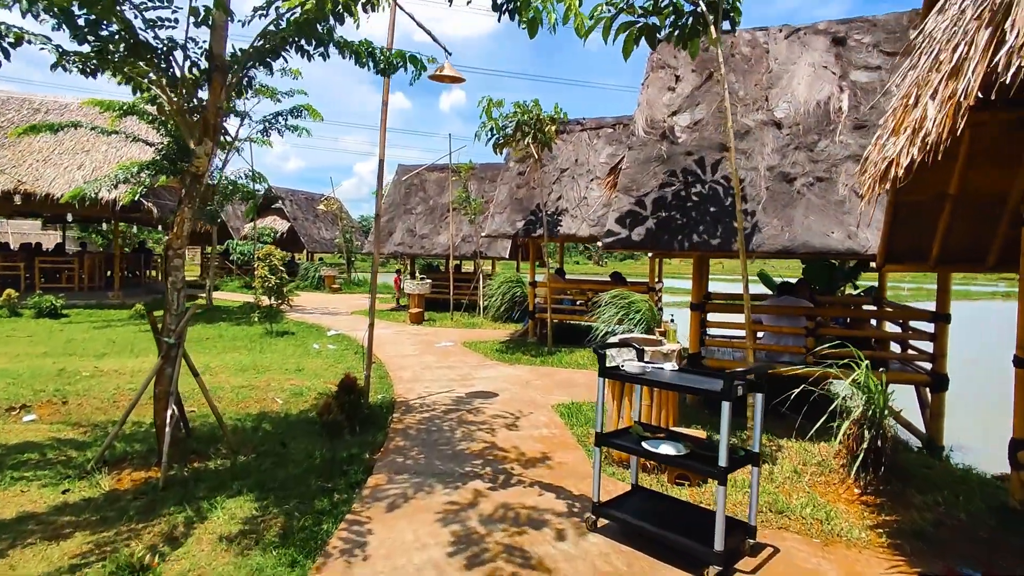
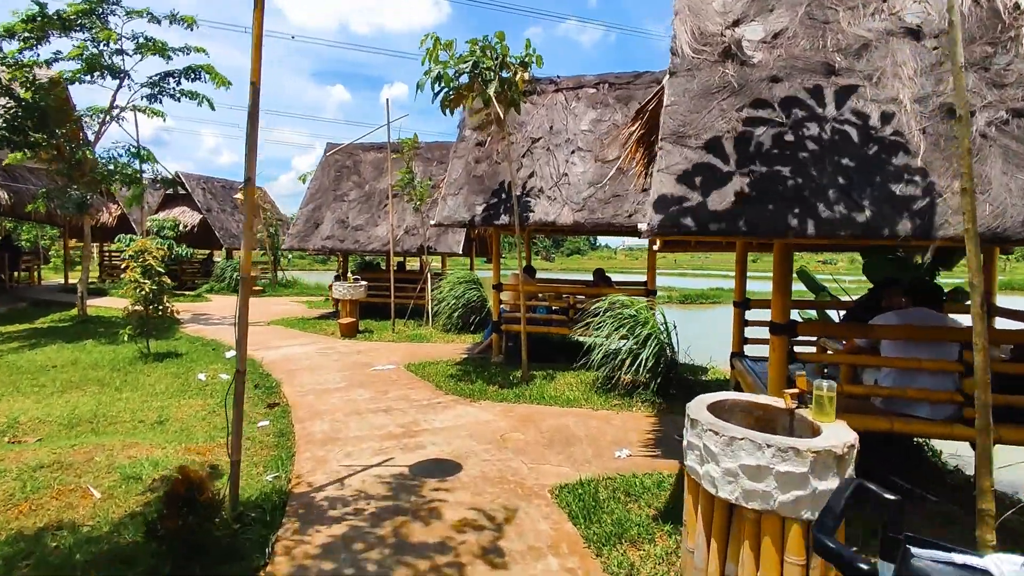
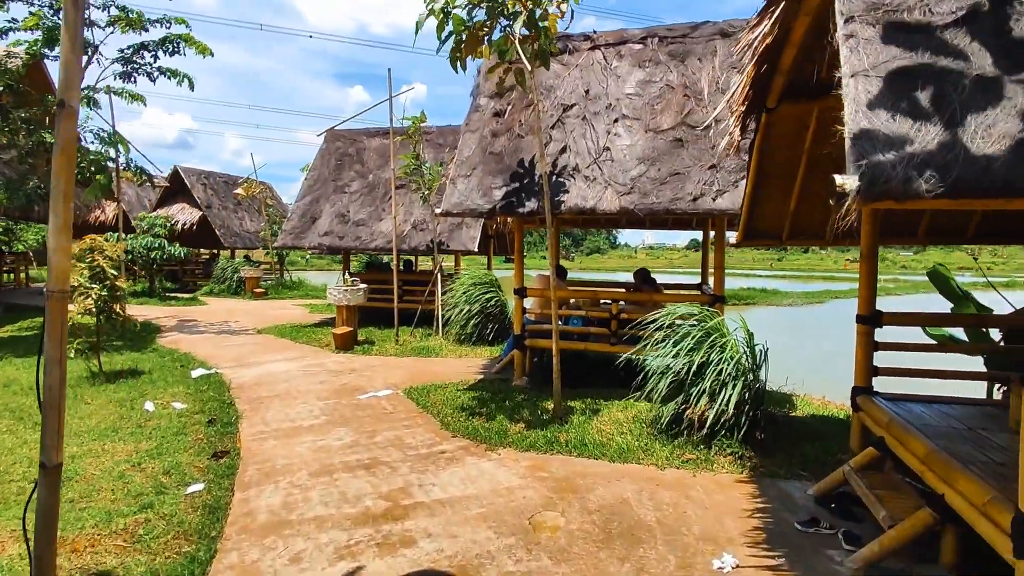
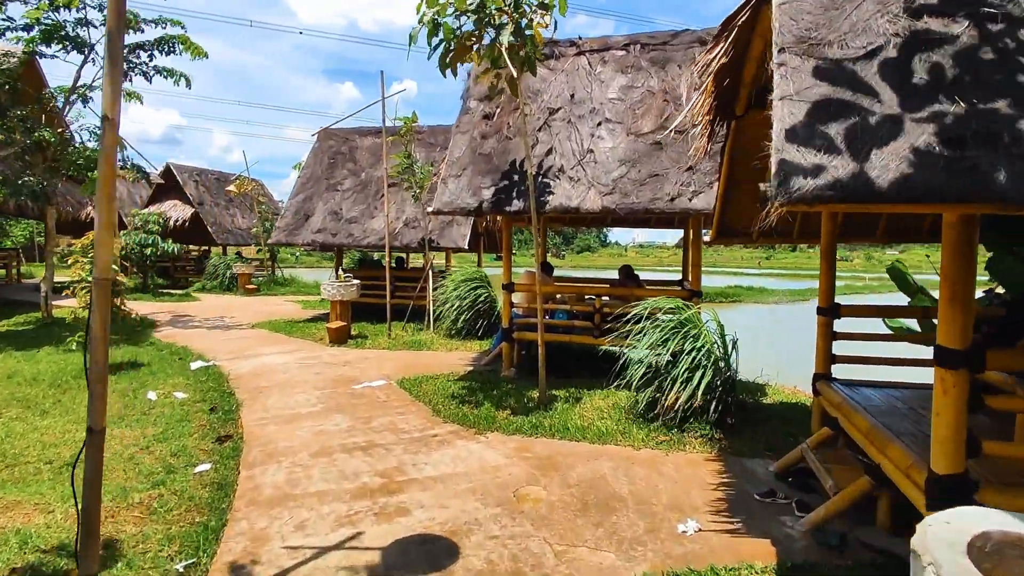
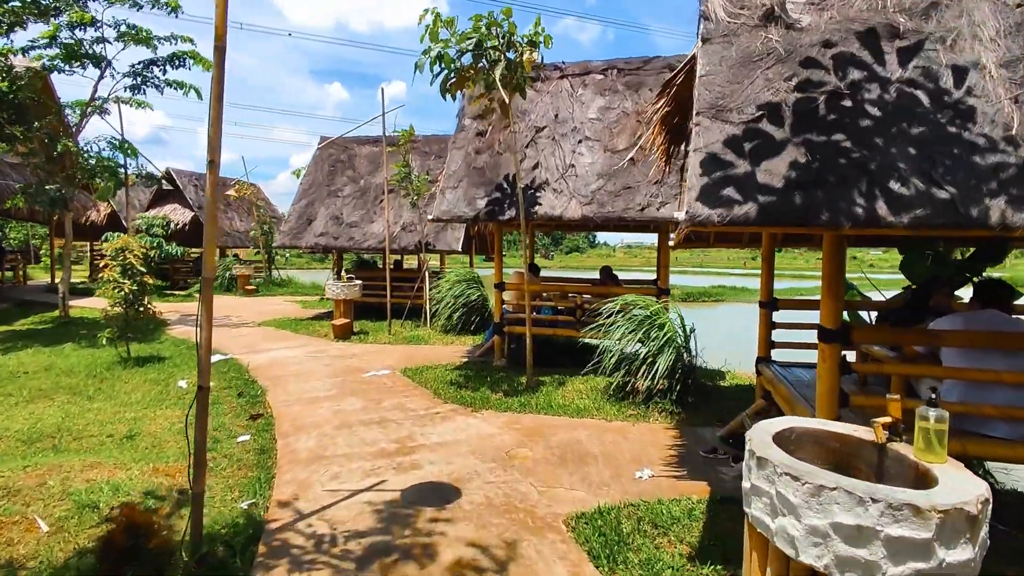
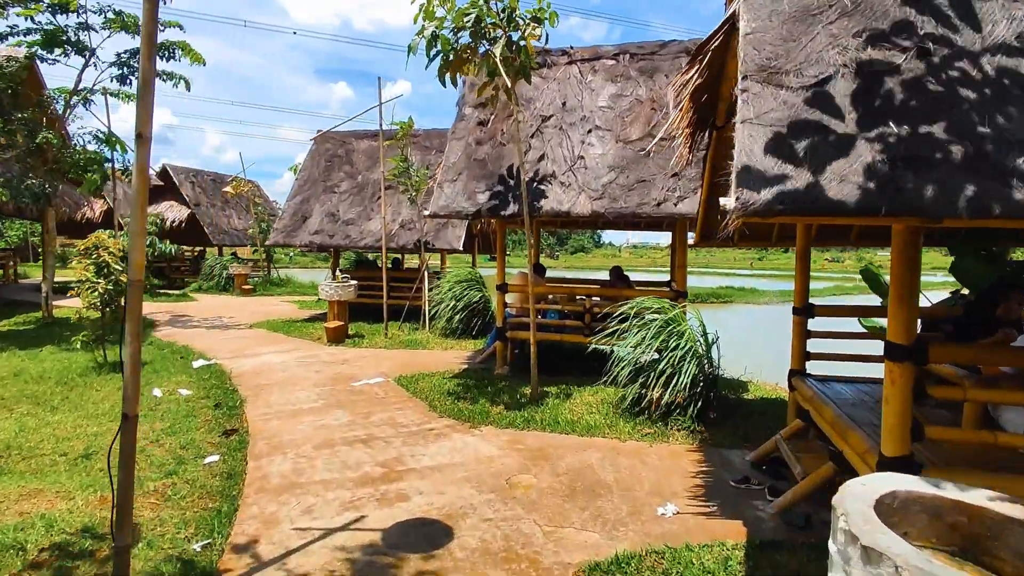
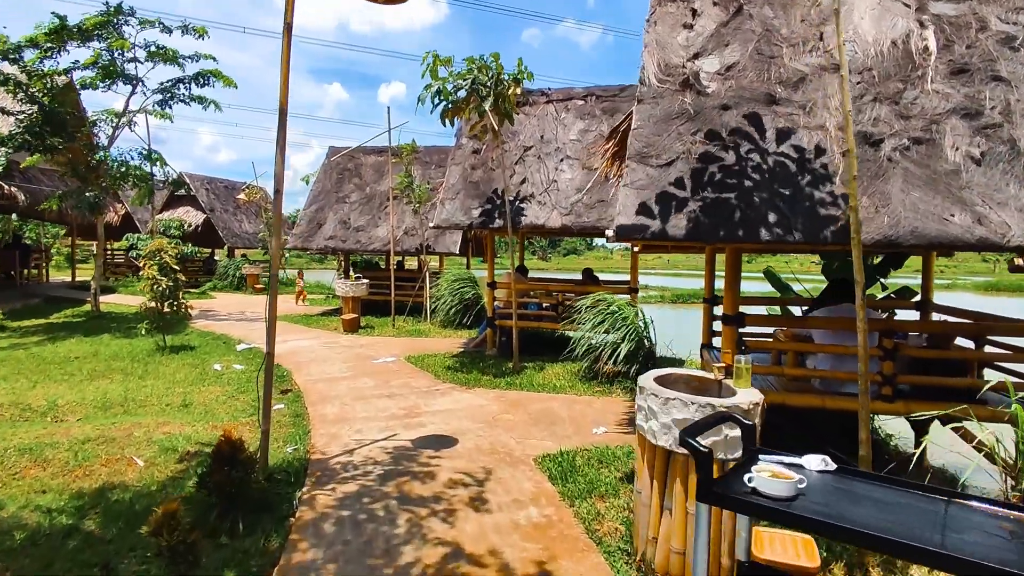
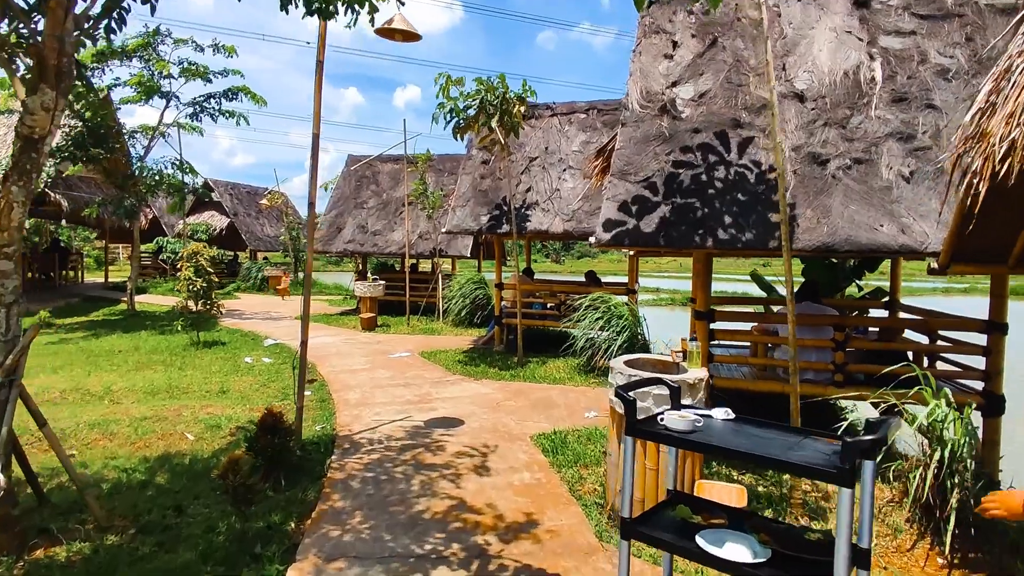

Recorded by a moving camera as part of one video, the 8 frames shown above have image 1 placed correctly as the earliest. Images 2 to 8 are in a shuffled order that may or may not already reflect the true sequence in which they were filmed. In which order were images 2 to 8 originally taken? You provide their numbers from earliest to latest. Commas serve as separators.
8, 7, 2, 5, 6, 4, 3
